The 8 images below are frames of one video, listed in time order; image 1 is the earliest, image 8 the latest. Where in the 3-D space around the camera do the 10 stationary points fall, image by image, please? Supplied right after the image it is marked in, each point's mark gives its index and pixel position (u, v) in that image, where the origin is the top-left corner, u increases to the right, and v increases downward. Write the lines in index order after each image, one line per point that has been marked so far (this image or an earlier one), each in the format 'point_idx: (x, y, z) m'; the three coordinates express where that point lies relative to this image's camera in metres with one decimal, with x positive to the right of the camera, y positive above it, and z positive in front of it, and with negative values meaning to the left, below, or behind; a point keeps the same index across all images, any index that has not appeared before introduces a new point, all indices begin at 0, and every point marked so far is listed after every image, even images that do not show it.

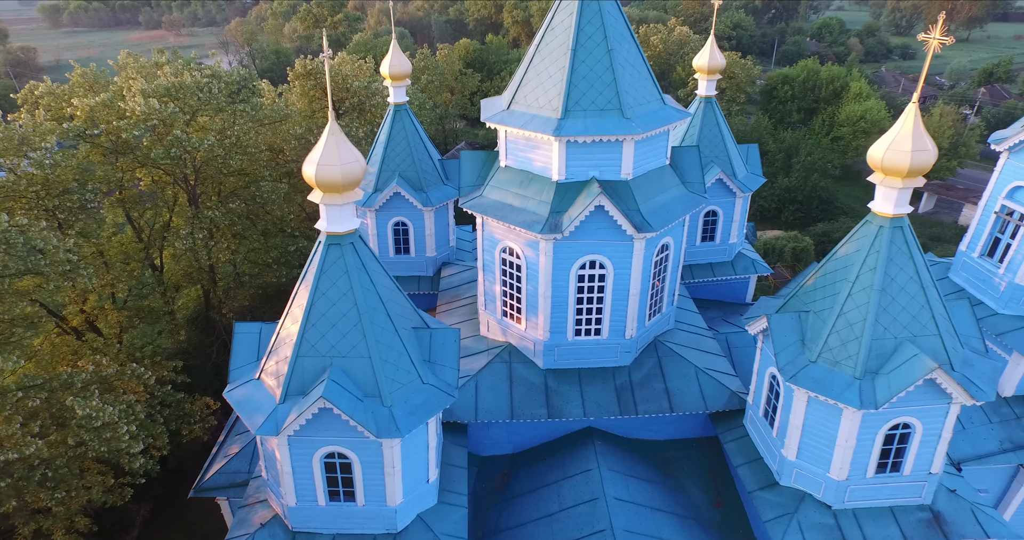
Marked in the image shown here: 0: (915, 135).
0: (+5.4, +1.8, +8.7) m
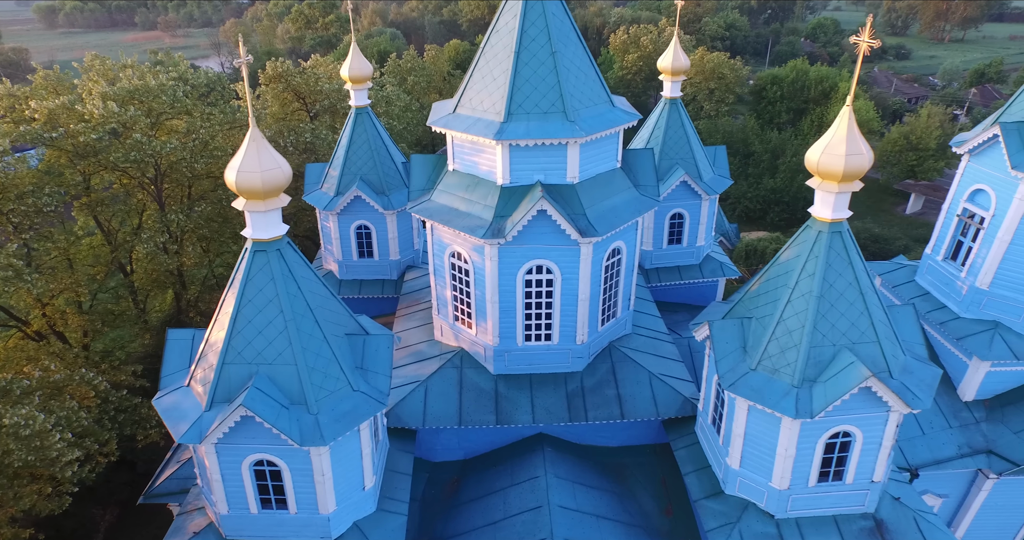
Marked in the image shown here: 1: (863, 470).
0: (+4.4, +1.7, +8.6) m
1: (+5.2, -3.0, +9.9) m
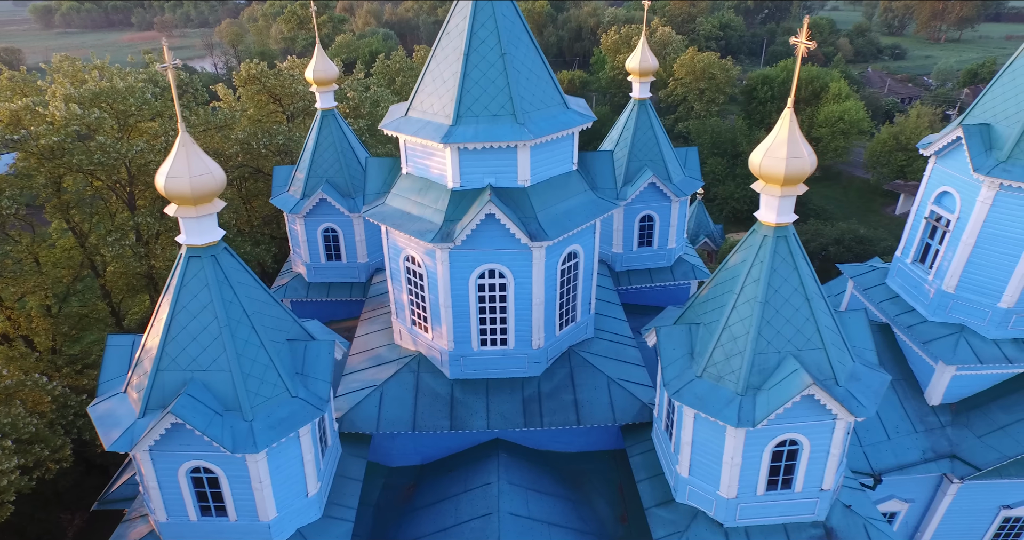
0: (+3.6, +1.7, +8.5) m
1: (+4.4, -3.1, +9.8) m
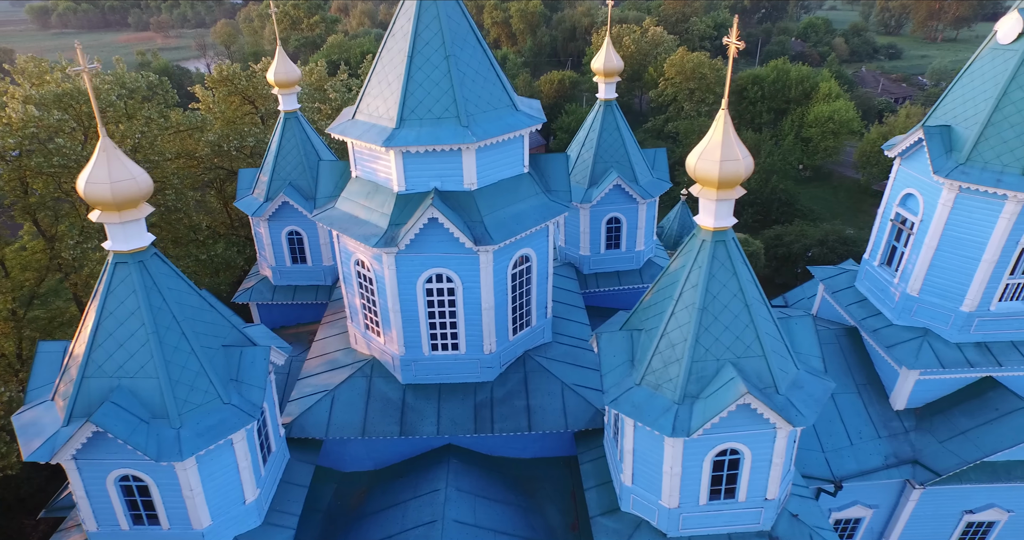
0: (+2.6, +1.6, +8.3) m
1: (+3.5, -3.1, +9.6) m
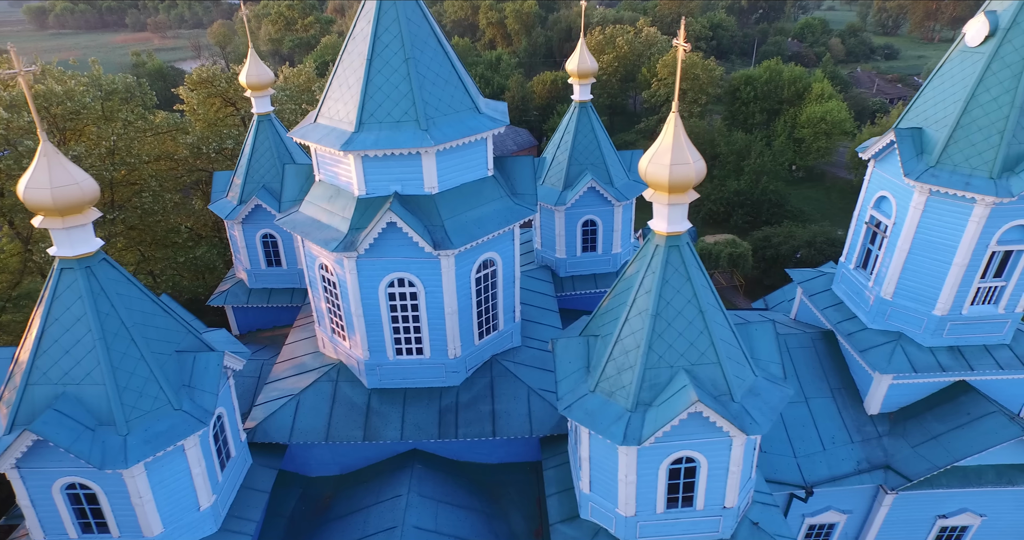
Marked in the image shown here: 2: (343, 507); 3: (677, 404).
0: (+2.0, +1.5, +8.2) m
1: (+2.8, -3.2, +9.5) m
2: (-3.1, -4.3, +12.2) m
3: (+2.1, -1.7, +8.4) m
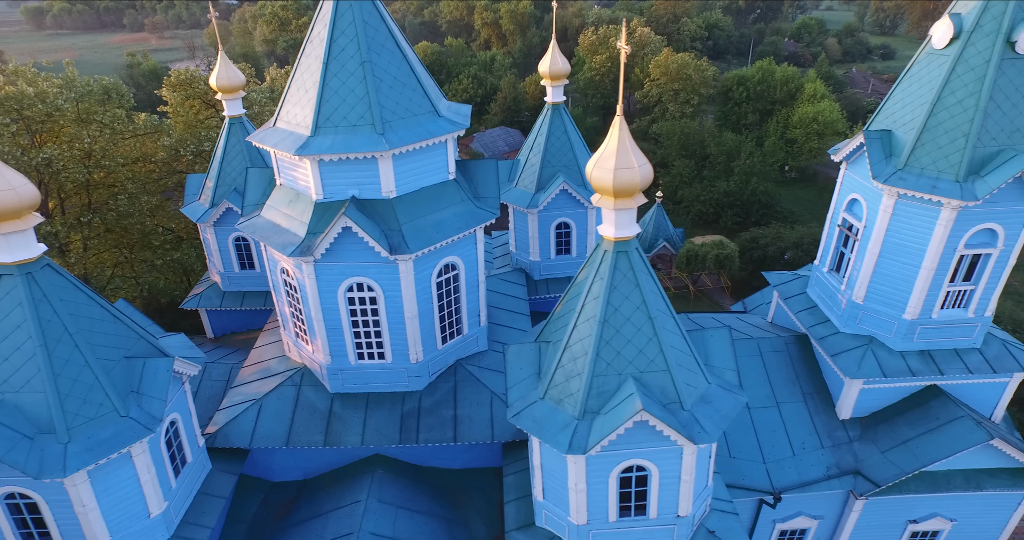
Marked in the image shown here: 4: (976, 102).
0: (+1.3, +1.4, +8.1) m
1: (+2.1, -3.3, +9.4) m
2: (-3.8, -4.4, +12.1) m
3: (+1.4, -1.7, +8.3) m
4: (+8.2, +3.0, +11.9) m
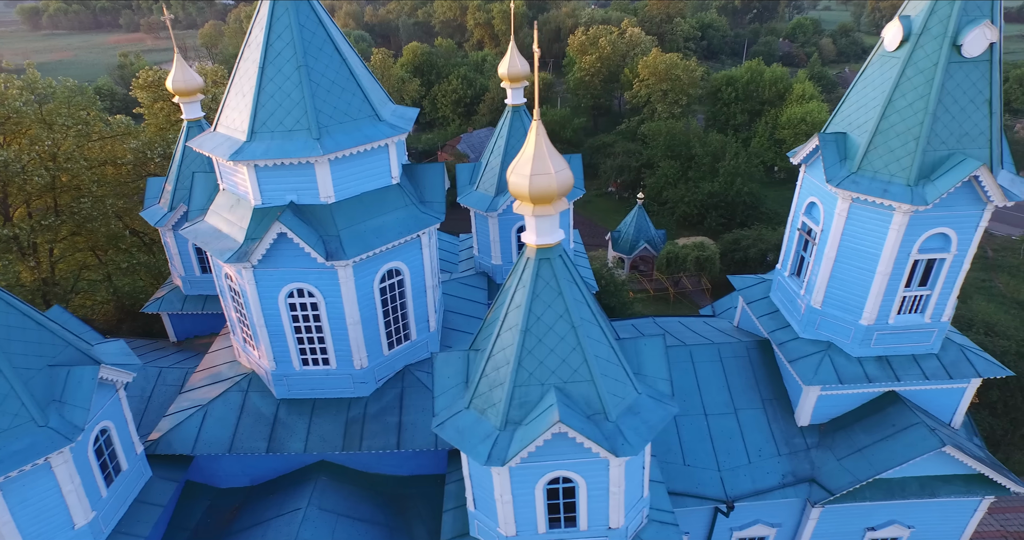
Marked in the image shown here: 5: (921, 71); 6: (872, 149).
0: (+0.3, +1.3, +8.0) m
1: (+1.2, -3.4, +9.3) m
2: (-4.7, -4.5, +11.9) m
3: (+0.4, -1.8, +8.2) m
4: (+7.2, +2.9, +11.8) m
5: (+7.2, +3.5, +11.8) m
6: (+6.6, +2.2, +12.4) m
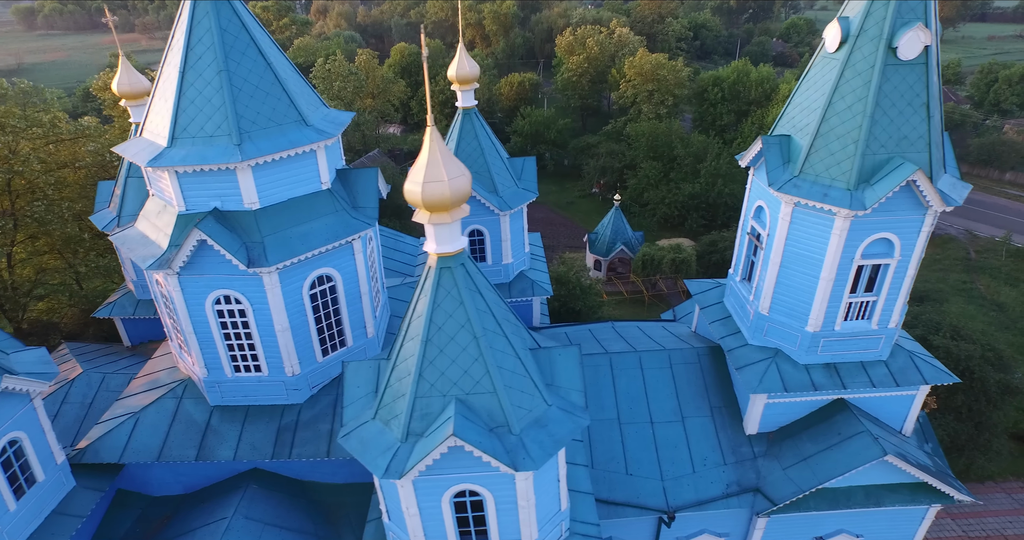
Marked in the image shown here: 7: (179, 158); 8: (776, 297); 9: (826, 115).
0: (-0.9, +1.2, +7.8) m
1: (0.0, -3.5, +9.1) m
2: (-5.9, -4.6, +11.7) m
3: (-0.8, -2.0, +8.0) m
4: (+6.0, +2.8, +11.5) m
5: (+6.0, +3.4, +11.6) m
6: (+5.4, +2.1, +12.2) m
7: (-5.1, +1.8, +10.4) m
8: (+5.3, -0.5, +13.6) m
9: (+5.6, +2.7, +12.0) m
